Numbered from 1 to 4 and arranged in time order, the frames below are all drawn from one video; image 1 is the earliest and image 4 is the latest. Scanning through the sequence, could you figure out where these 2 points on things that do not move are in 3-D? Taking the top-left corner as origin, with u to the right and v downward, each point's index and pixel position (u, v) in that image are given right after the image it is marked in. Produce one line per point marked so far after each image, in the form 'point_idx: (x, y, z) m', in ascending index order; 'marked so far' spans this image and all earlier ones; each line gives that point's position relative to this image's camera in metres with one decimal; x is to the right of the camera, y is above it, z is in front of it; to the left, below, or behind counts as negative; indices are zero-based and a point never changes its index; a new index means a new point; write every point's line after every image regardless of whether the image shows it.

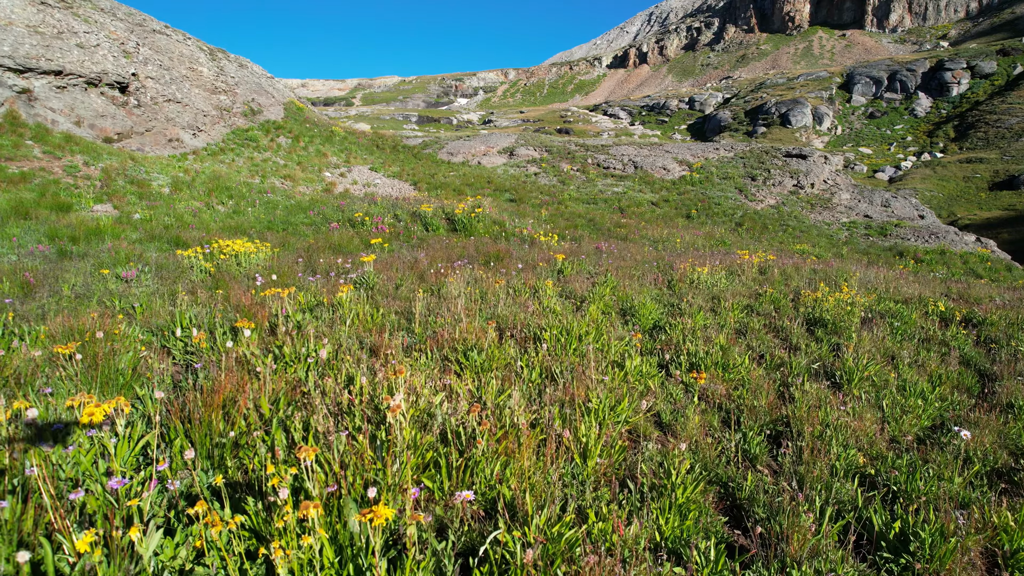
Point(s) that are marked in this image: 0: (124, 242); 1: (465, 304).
0: (-4.5, +0.5, +7.8) m
1: (-0.4, -0.1, +4.9) m
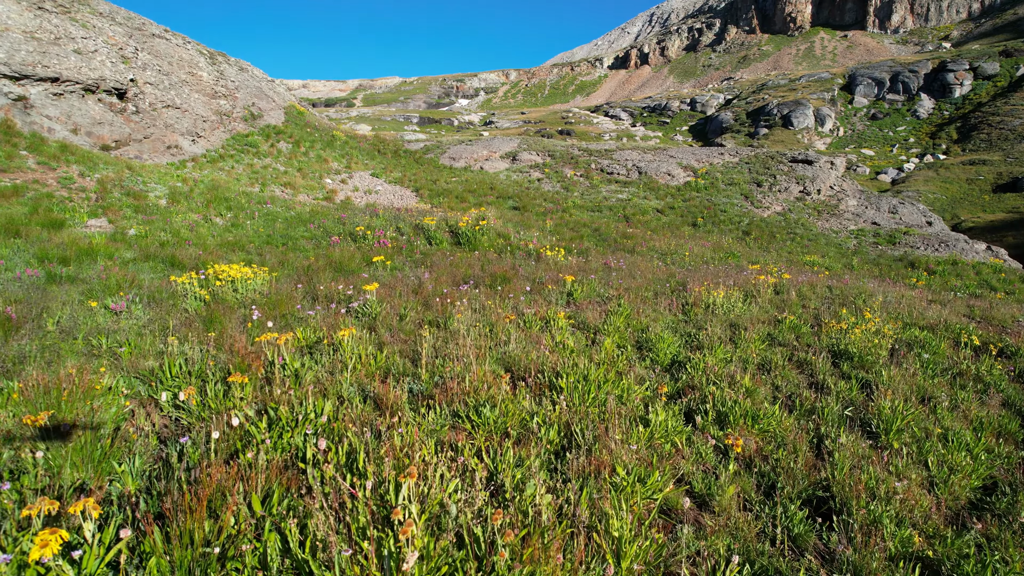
0: (-4.5, +0.3, +7.5) m
1: (-0.3, -0.4, +4.6) m
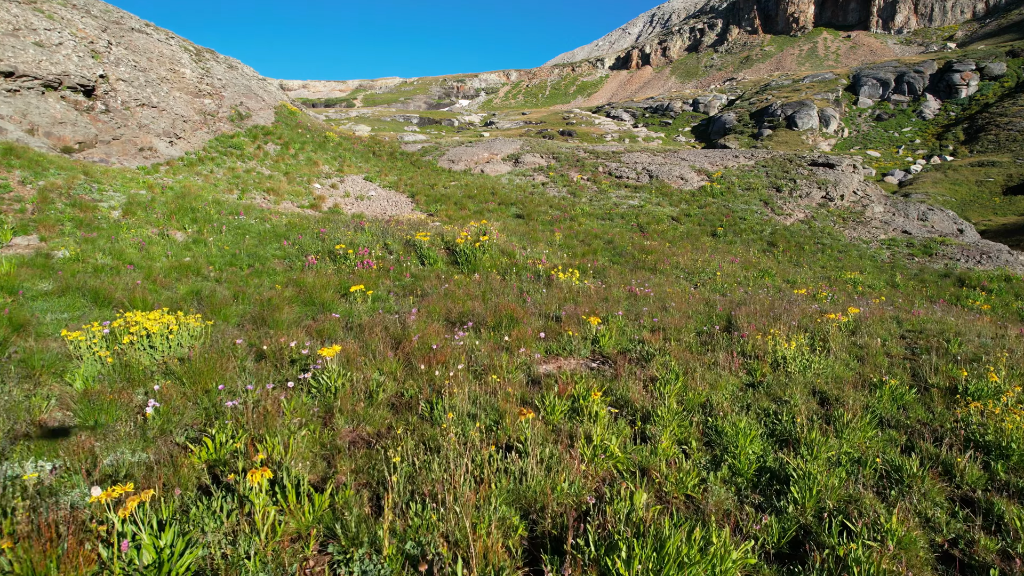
0: (-4.4, -0.1, +5.9) m
1: (-0.2, -0.8, +3.0) m
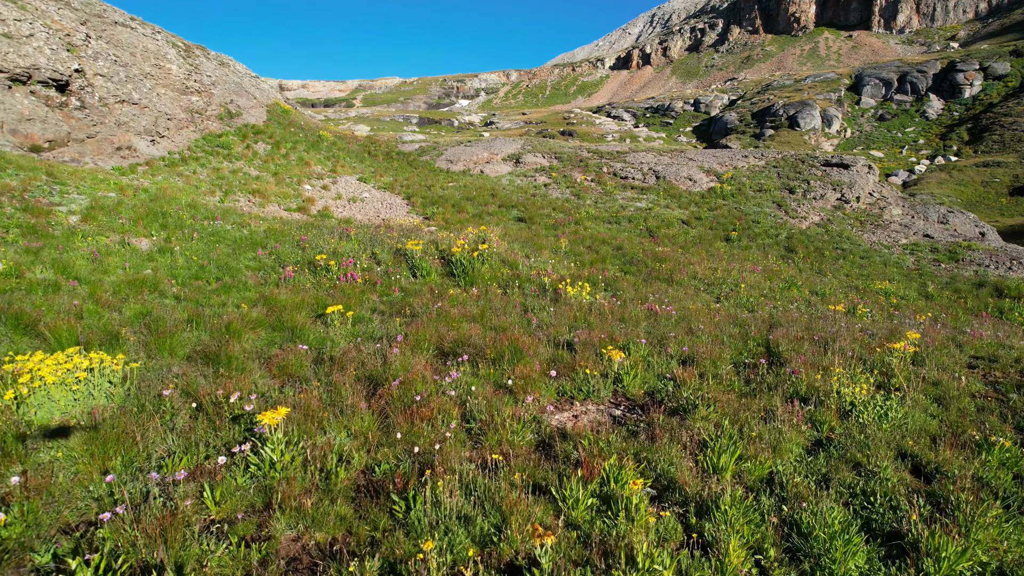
0: (-4.3, -0.3, +4.8) m
1: (-0.2, -1.0, +1.9) m
